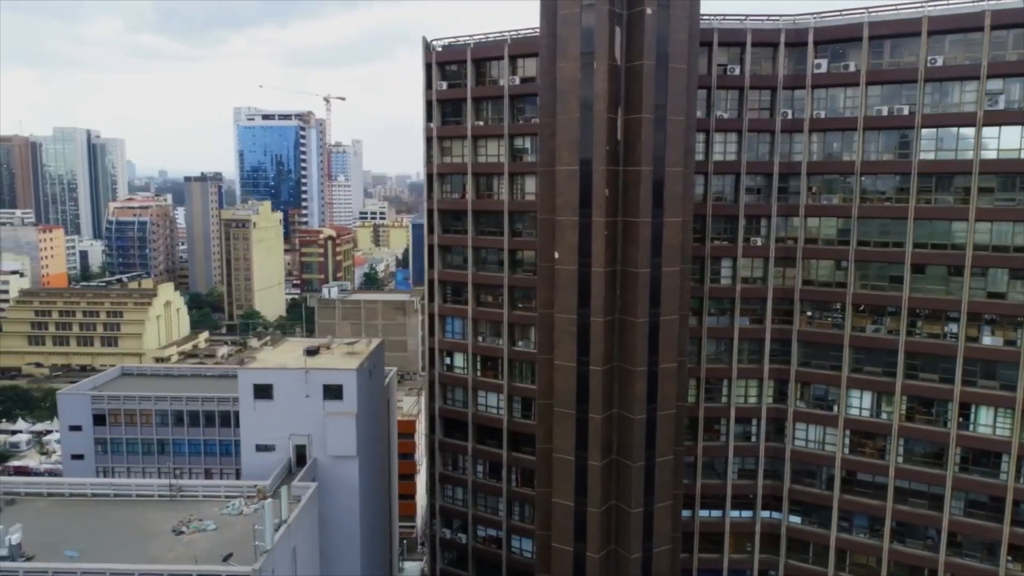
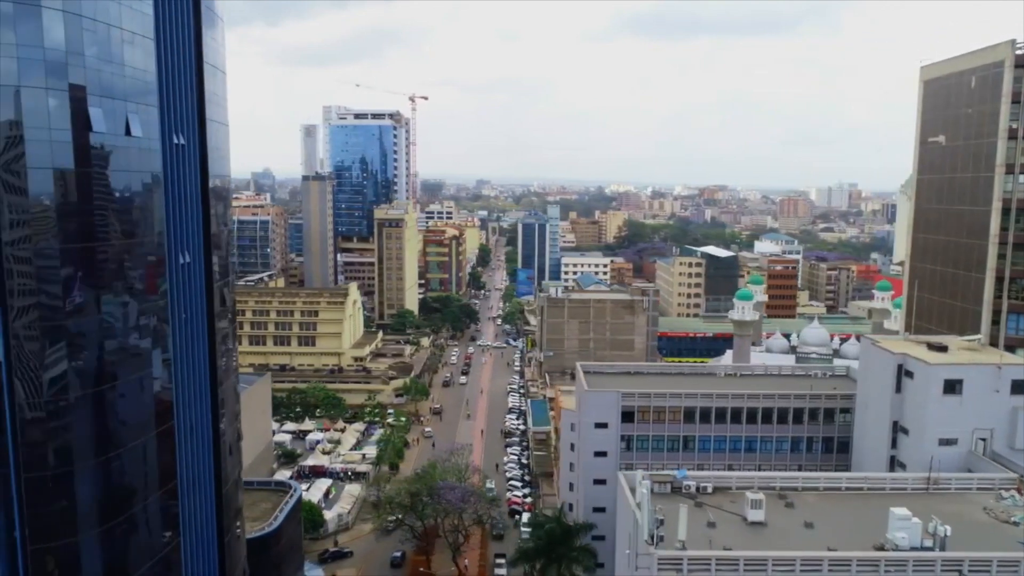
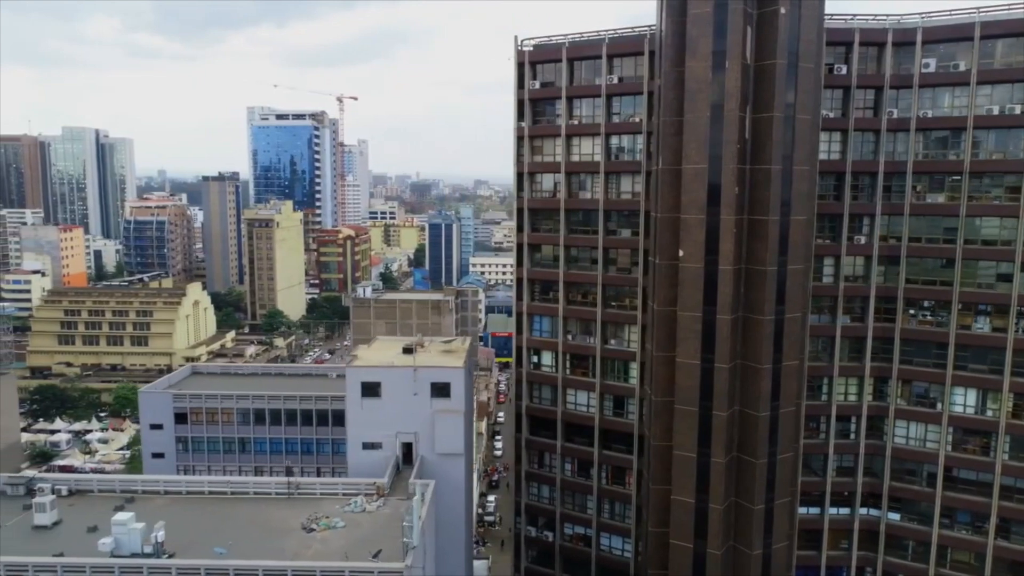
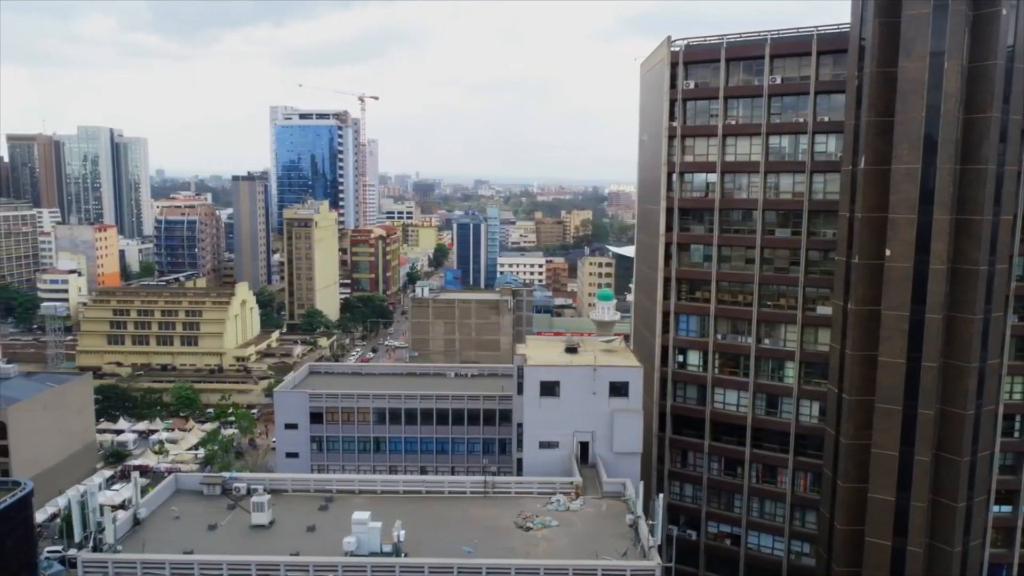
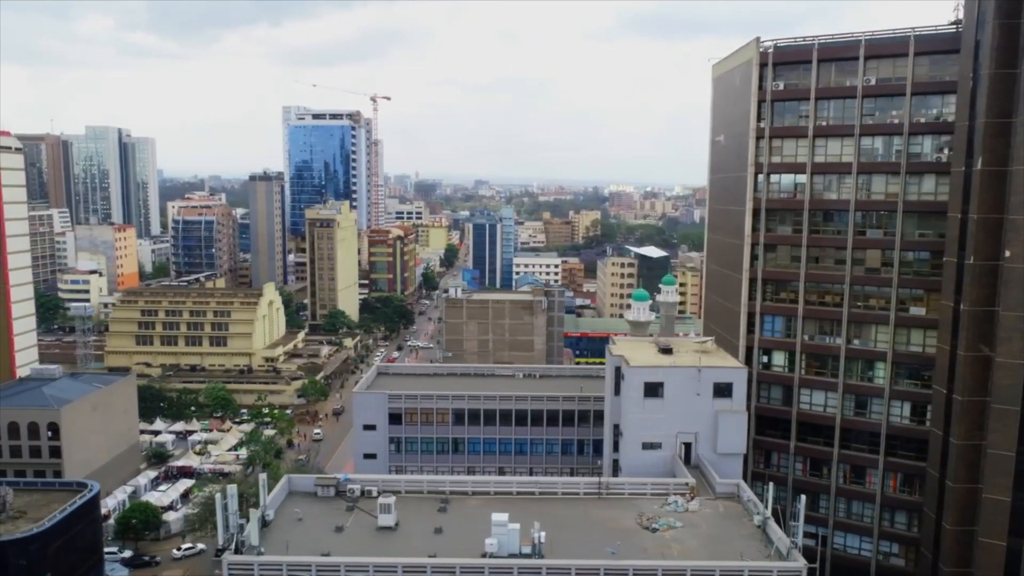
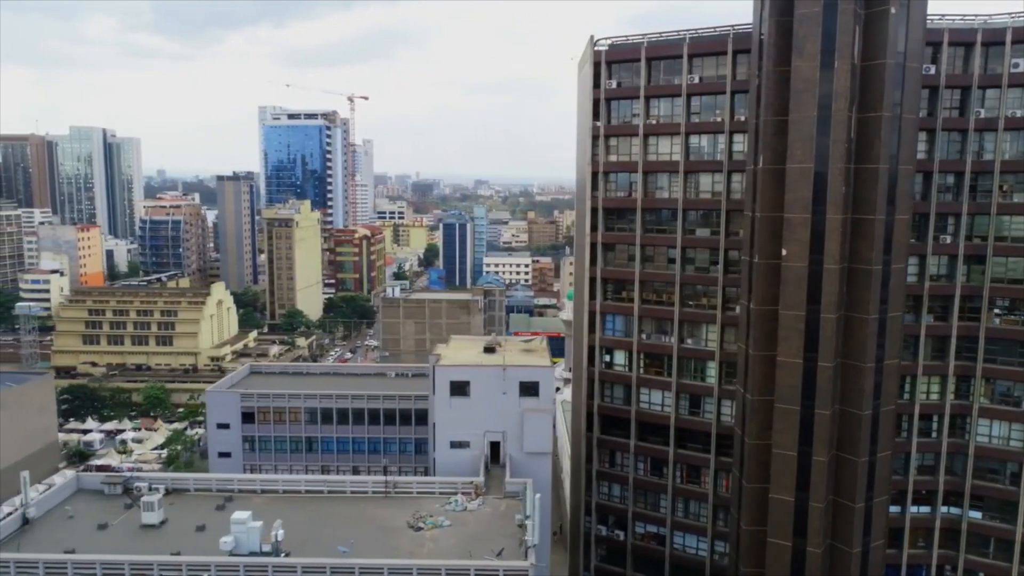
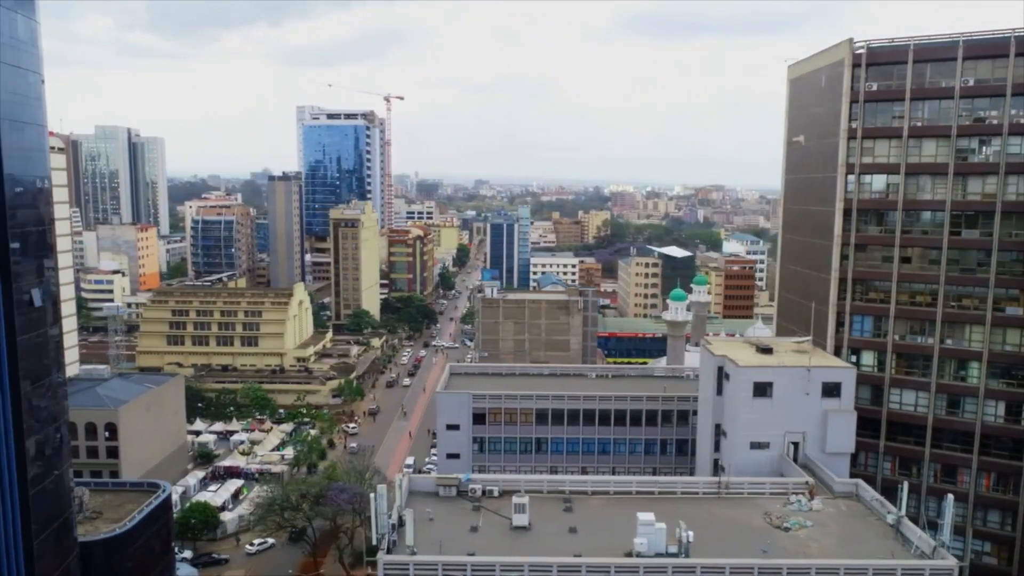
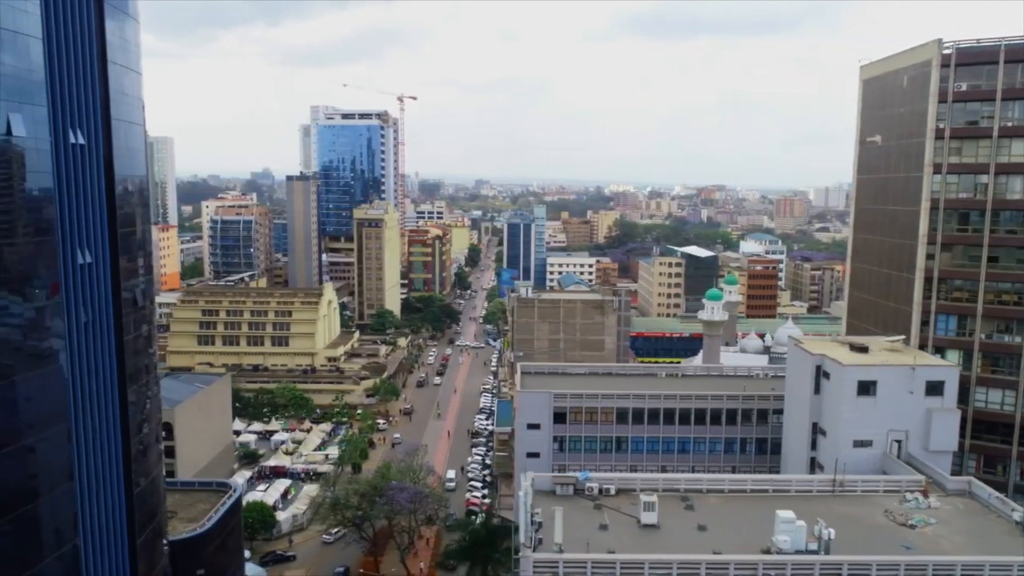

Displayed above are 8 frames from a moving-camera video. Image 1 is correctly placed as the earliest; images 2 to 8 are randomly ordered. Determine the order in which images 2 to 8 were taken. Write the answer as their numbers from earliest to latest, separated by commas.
3, 6, 4, 5, 7, 8, 2
